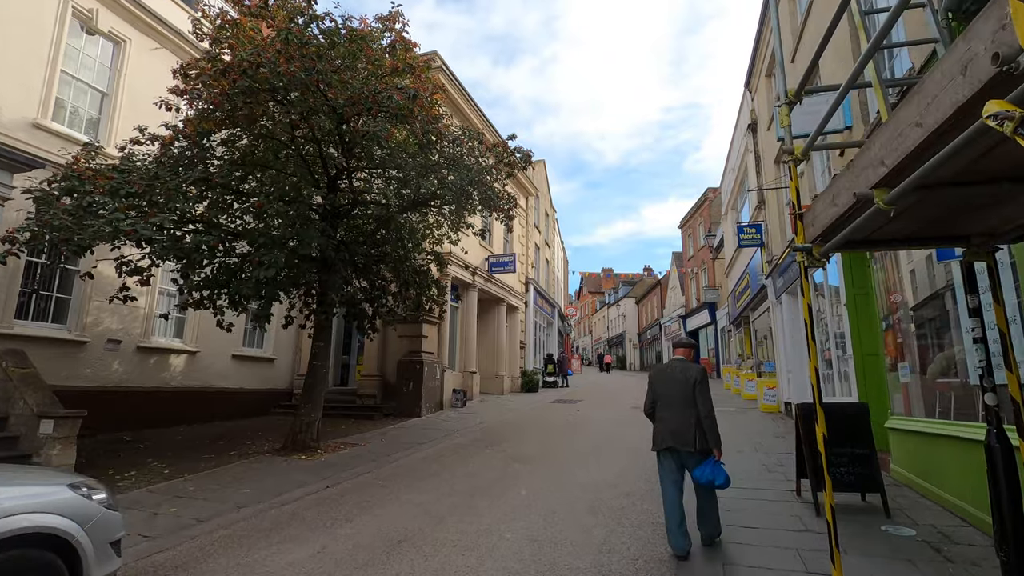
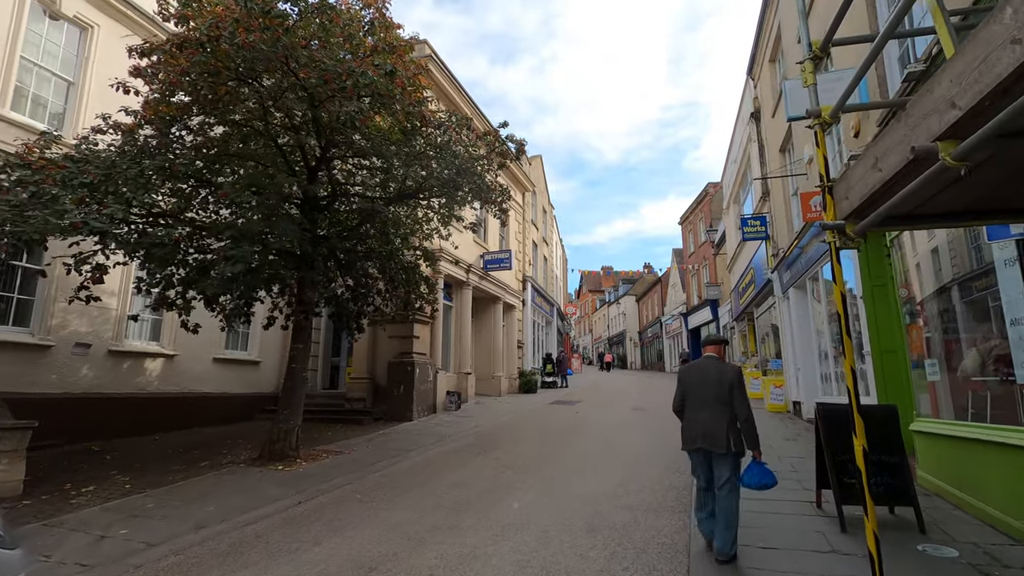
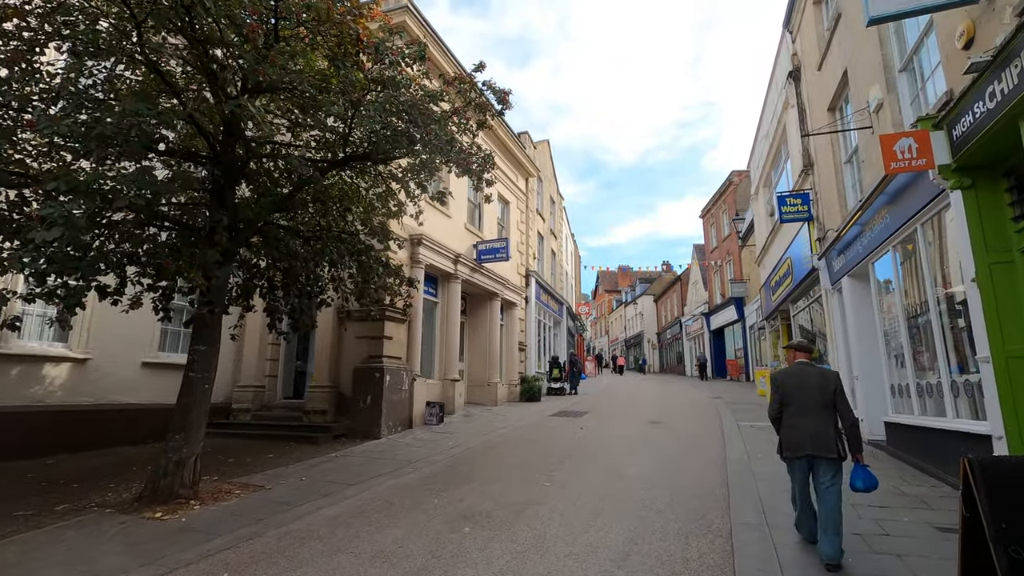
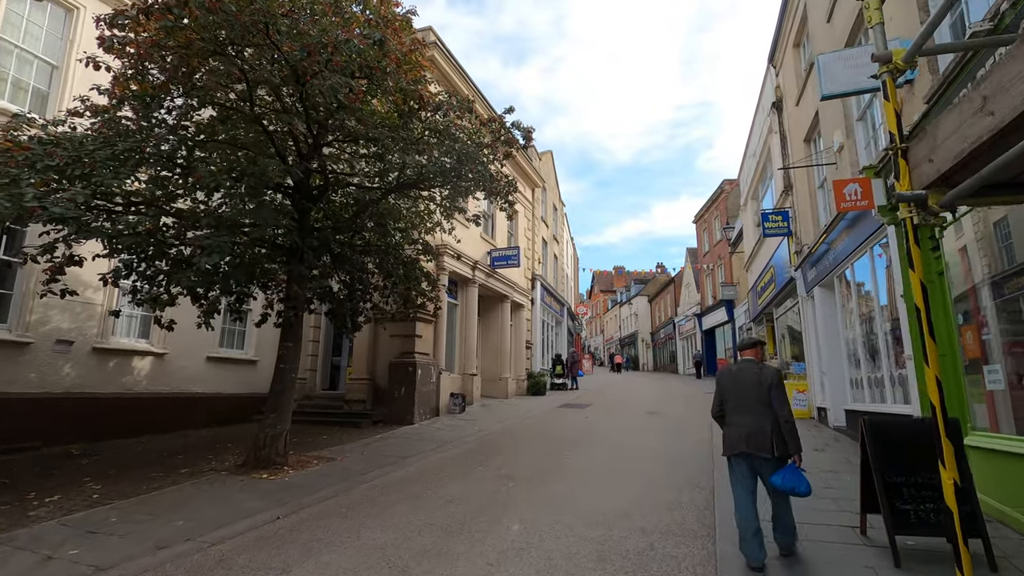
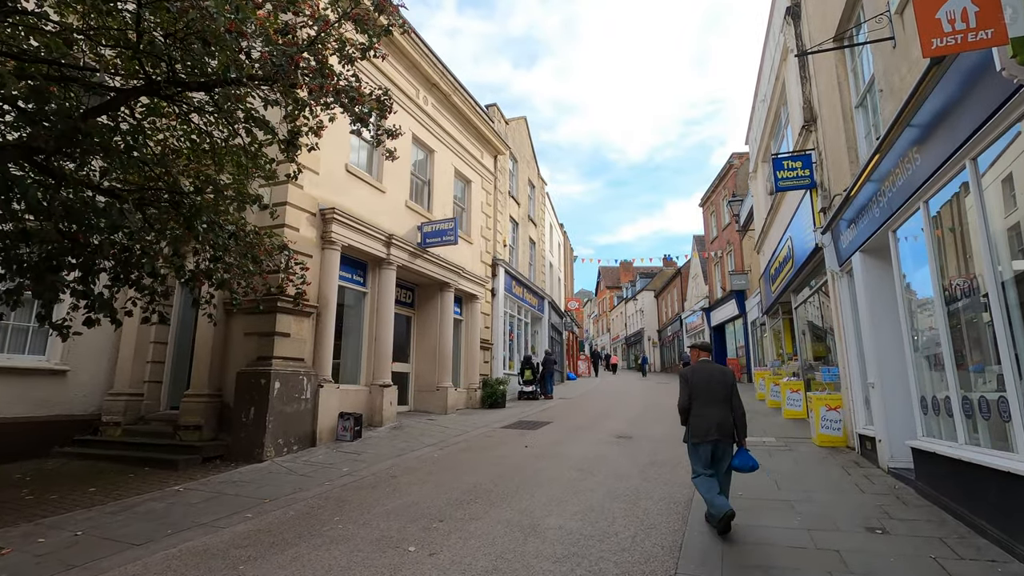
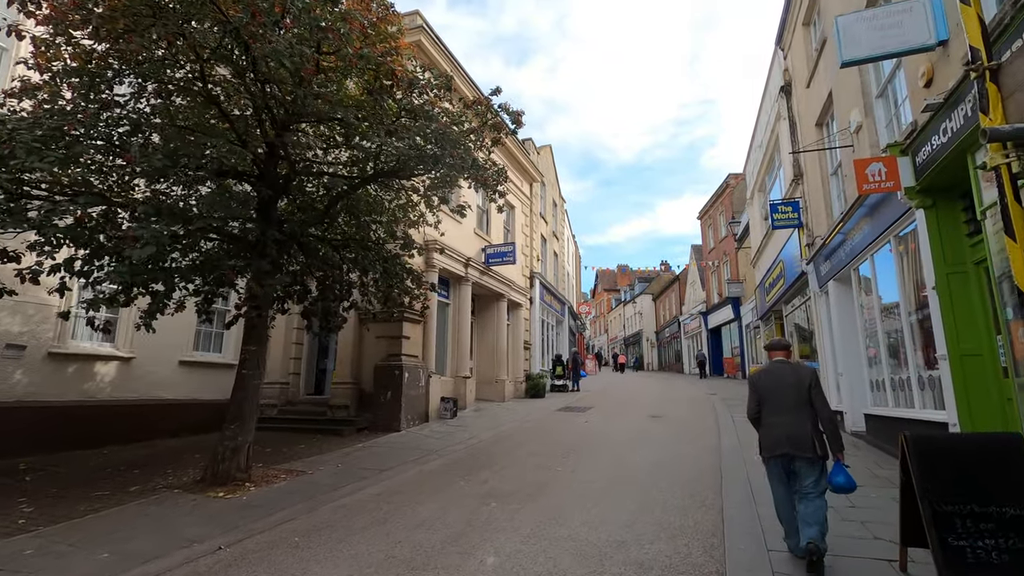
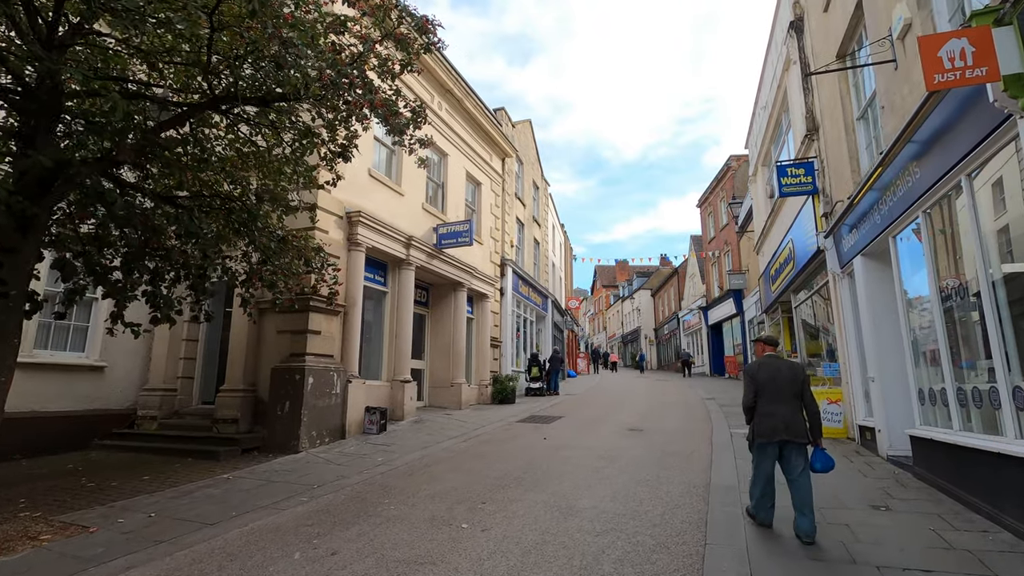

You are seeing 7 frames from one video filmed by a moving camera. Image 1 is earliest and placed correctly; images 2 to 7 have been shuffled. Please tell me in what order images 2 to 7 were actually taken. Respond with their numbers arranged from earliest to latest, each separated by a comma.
2, 4, 6, 3, 7, 5
